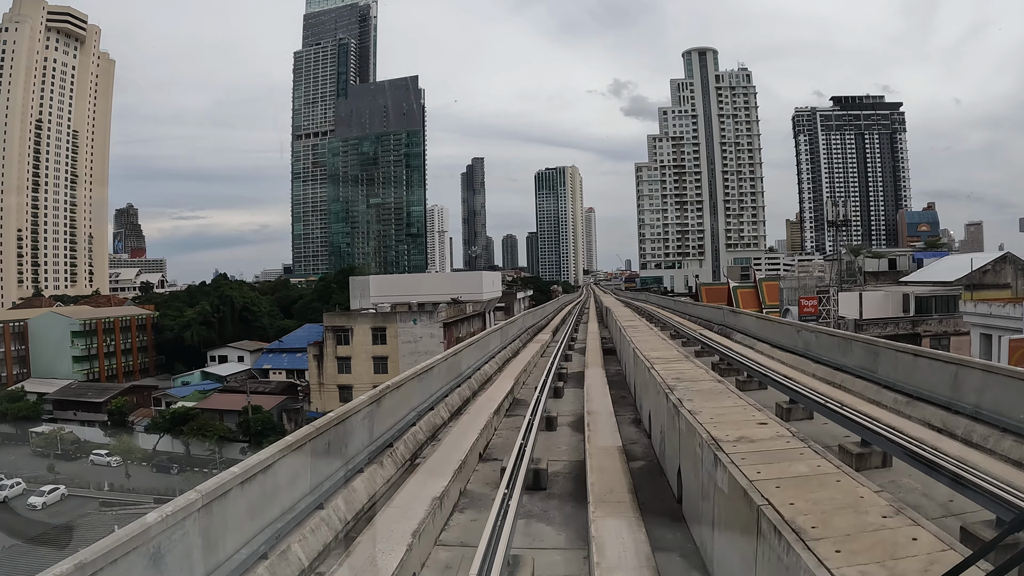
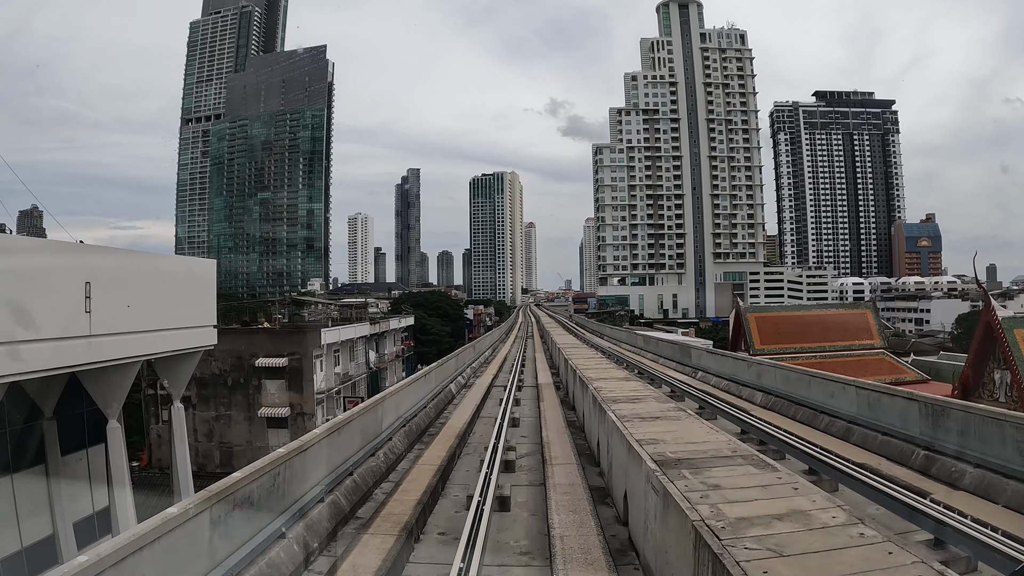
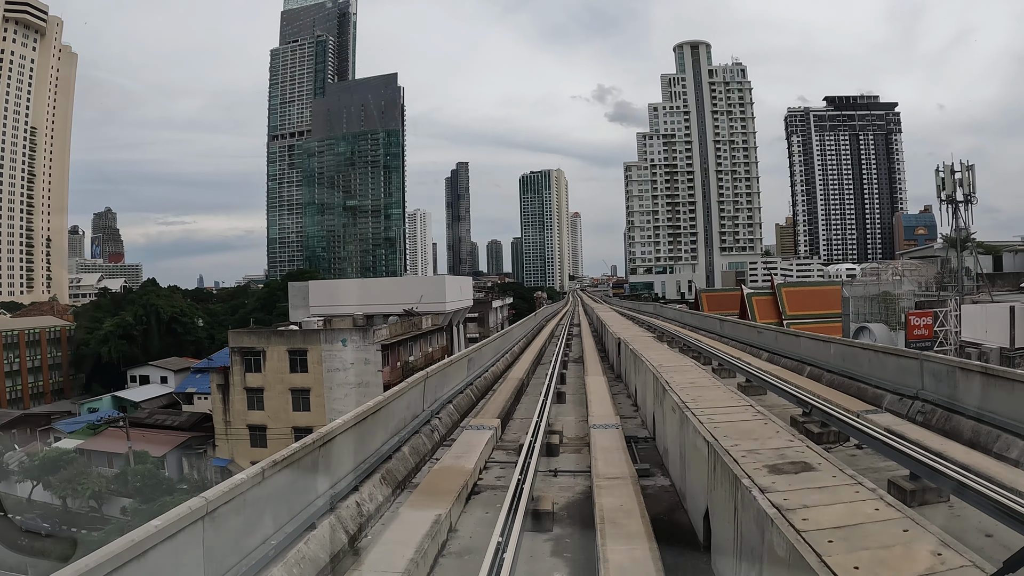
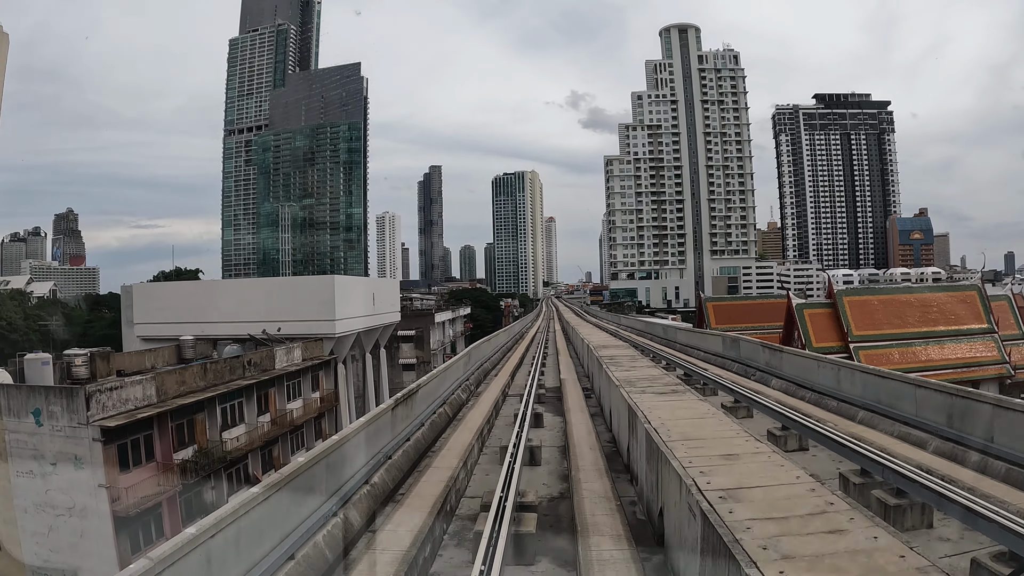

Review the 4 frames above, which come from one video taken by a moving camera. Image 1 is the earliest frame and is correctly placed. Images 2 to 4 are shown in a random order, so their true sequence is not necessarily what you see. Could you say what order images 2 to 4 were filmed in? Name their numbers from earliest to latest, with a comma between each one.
3, 4, 2
